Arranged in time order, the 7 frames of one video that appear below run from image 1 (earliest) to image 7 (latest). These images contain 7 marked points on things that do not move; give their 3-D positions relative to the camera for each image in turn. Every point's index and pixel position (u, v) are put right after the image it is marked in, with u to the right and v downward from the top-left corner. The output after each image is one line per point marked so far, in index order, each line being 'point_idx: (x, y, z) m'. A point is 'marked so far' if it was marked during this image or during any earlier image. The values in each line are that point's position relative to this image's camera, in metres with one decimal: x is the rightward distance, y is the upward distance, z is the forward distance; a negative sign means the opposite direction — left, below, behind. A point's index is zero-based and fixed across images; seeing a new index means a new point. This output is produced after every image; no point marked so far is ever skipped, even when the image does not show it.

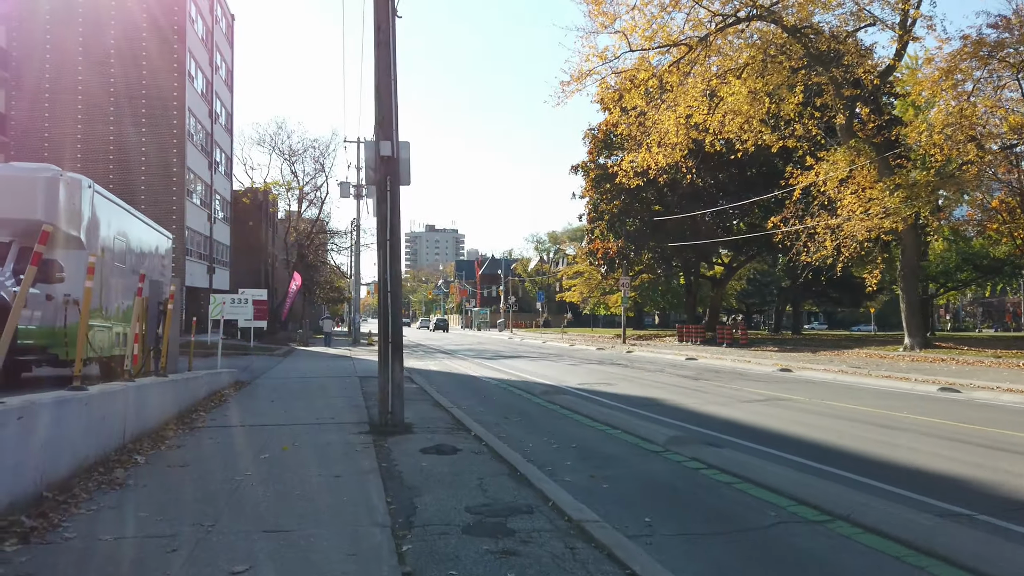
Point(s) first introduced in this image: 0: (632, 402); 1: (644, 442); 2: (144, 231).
0: (+2.0, -1.9, +12.1) m
1: (+1.5, -1.7, +8.2) m
2: (-6.9, +1.1, +13.9) m
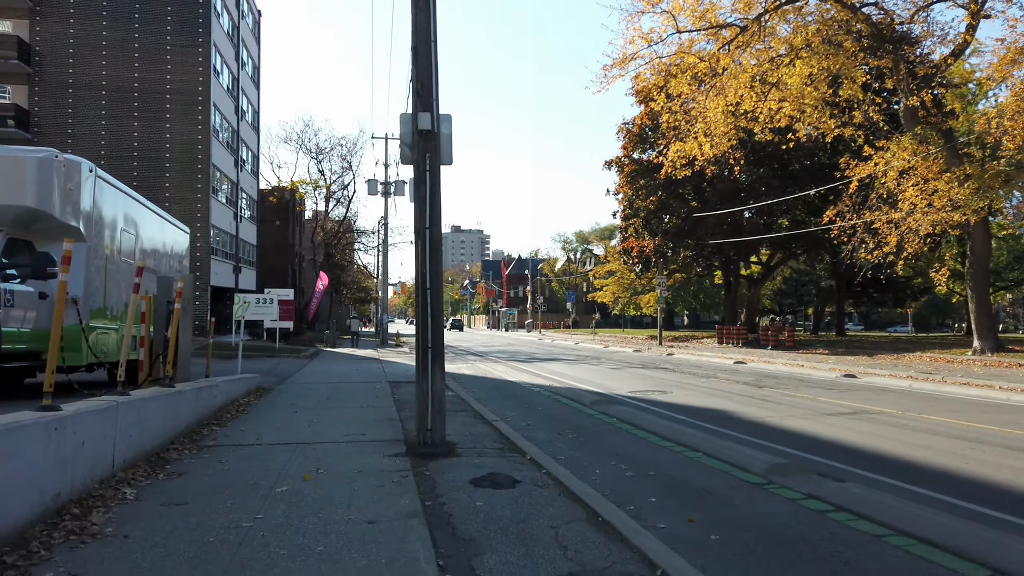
0: (+2.7, -1.8, +10.6) m
1: (+2.1, -1.7, +6.8) m
2: (-6.1, +1.1, +12.7) m
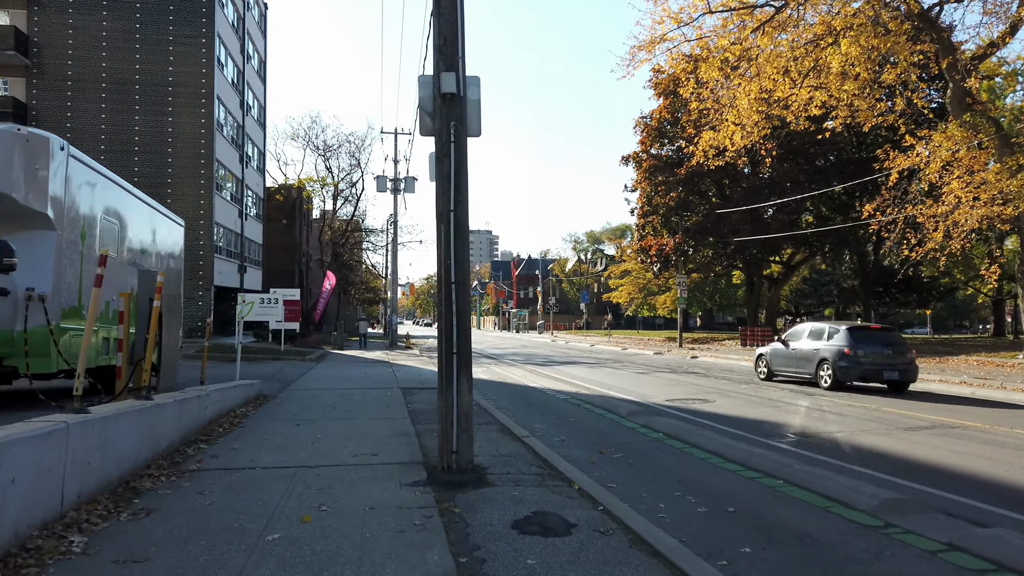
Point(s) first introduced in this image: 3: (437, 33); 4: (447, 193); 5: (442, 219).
0: (+3.1, -1.8, +9.3) m
1: (+2.4, -1.6, +5.5) m
2: (-5.7, +1.2, +11.5) m
3: (-0.7, +2.3, +6.7) m
4: (-0.6, +0.9, +6.7) m
5: (-0.6, +0.6, +6.7) m
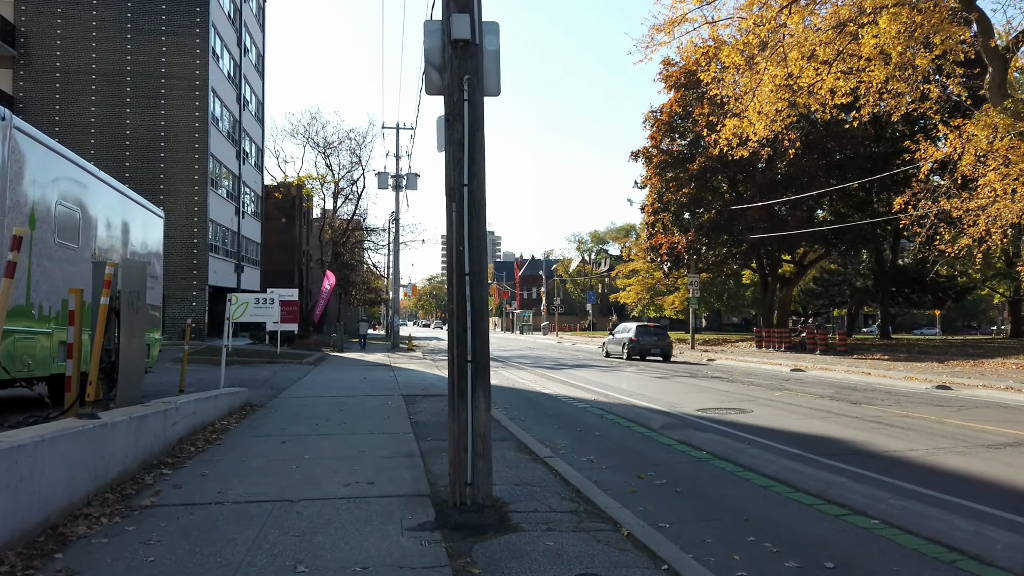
0: (+3.3, -1.7, +8.0) m
1: (+2.6, -1.6, +4.2) m
2: (-5.5, +1.2, +10.3) m
3: (-0.5, +2.3, +5.4) m
4: (-0.4, +0.9, +5.4) m
5: (-0.4, +0.7, +5.5) m
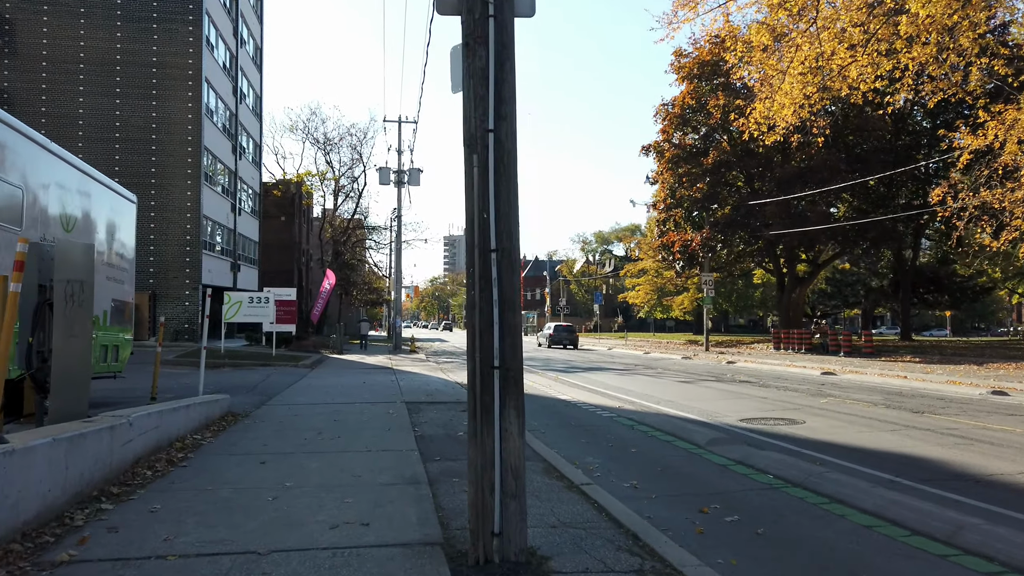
0: (+3.5, -1.6, +6.7) m
1: (+2.8, -1.5, +2.8) m
2: (-5.2, +1.3, +8.9) m
3: (-0.3, +2.4, +4.1) m
4: (-0.2, +1.0, +4.1) m
5: (-0.2, +0.8, +4.1) m
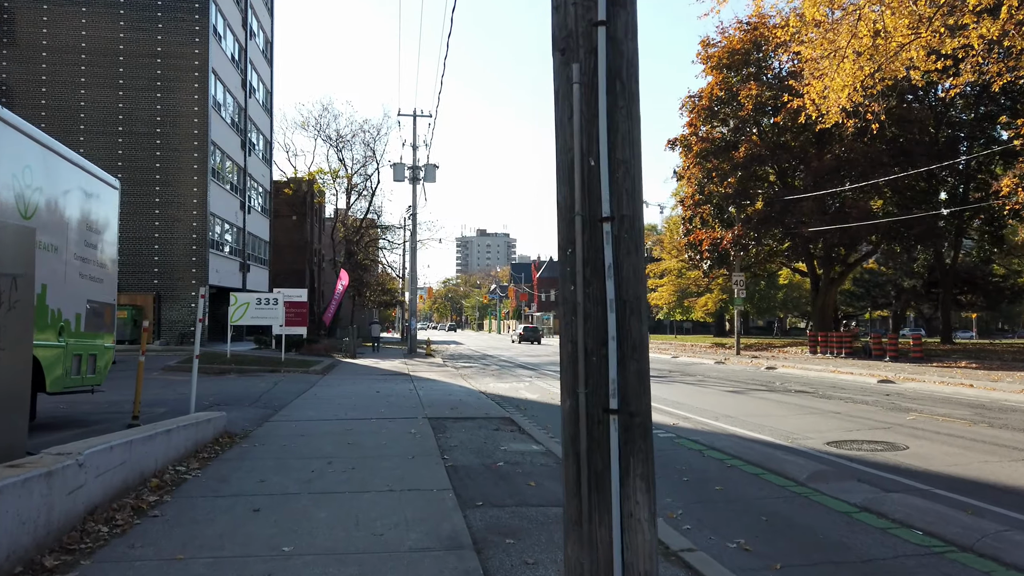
0: (+4.0, -1.6, +5.1) m
1: (+3.2, -1.4, +1.3) m
2: (-4.7, +1.3, +7.5) m
3: (+0.2, +2.5, +2.5) m
4: (+0.2, +1.0, +2.5) m
5: (+0.2, +0.8, +2.6) m
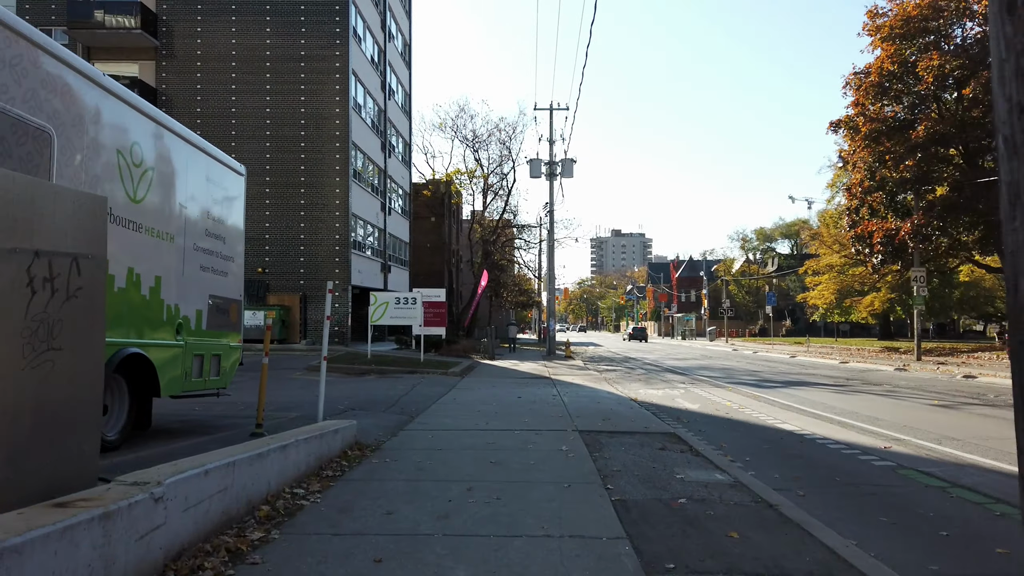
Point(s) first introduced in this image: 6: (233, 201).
0: (+4.9, -1.5, +2.8) m
1: (+3.5, -1.3, -0.8) m
2: (-3.2, +1.4, +6.8) m
3: (+0.7, +2.6, +1.0) m
4: (+0.8, +1.1, +1.0) m
5: (+0.7, +0.9, +1.1) m
6: (-3.3, +1.0, +9.0) m
